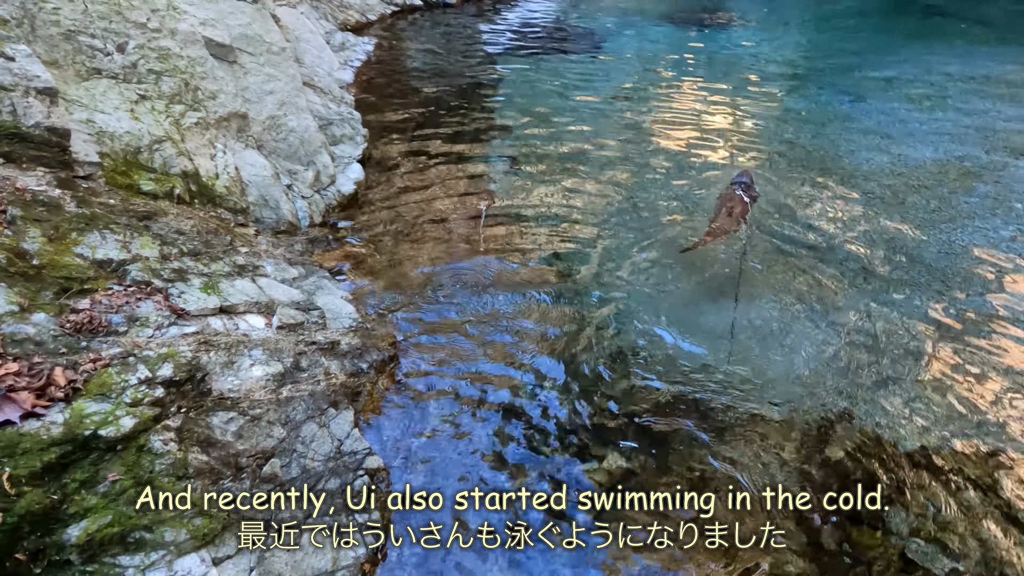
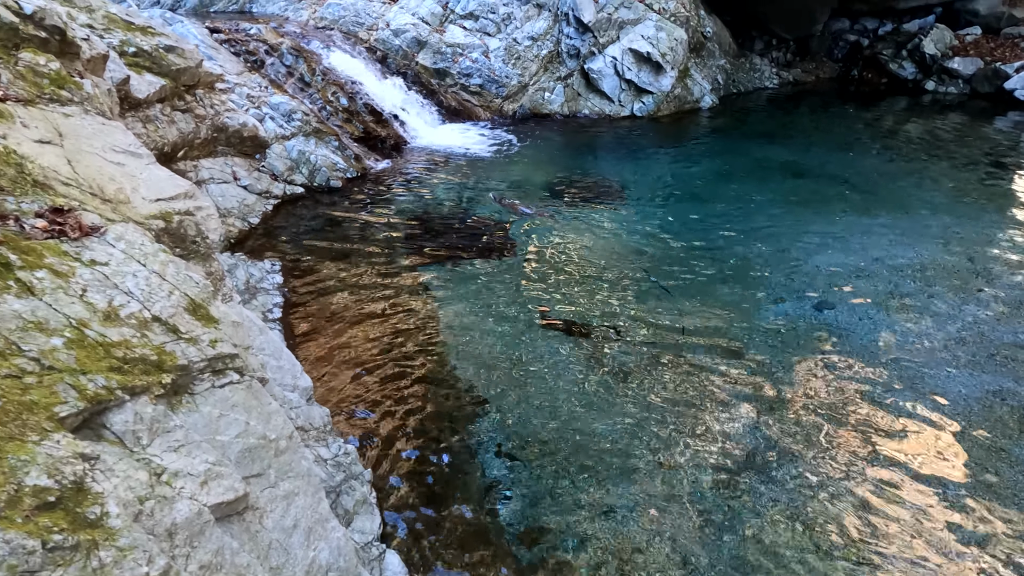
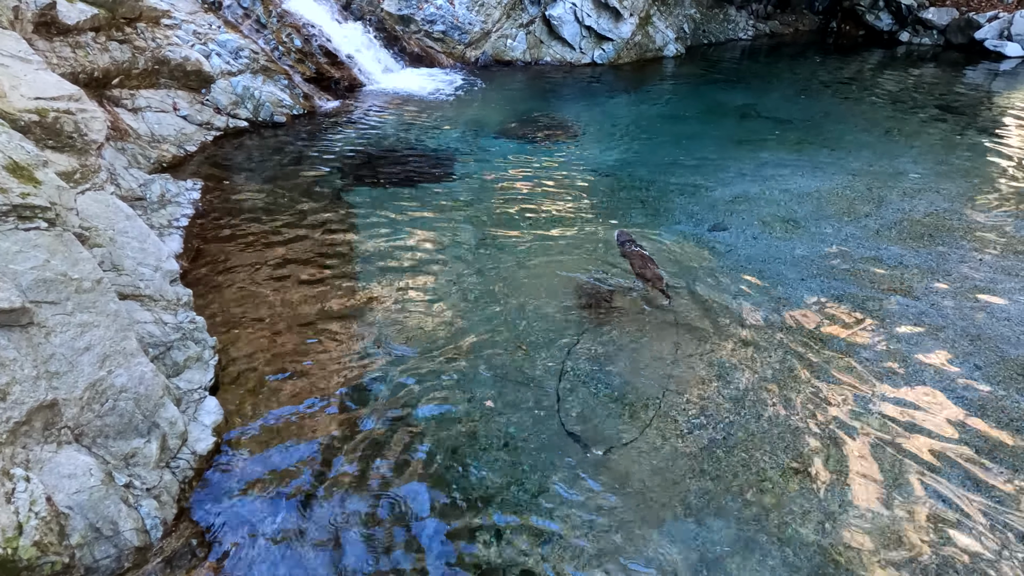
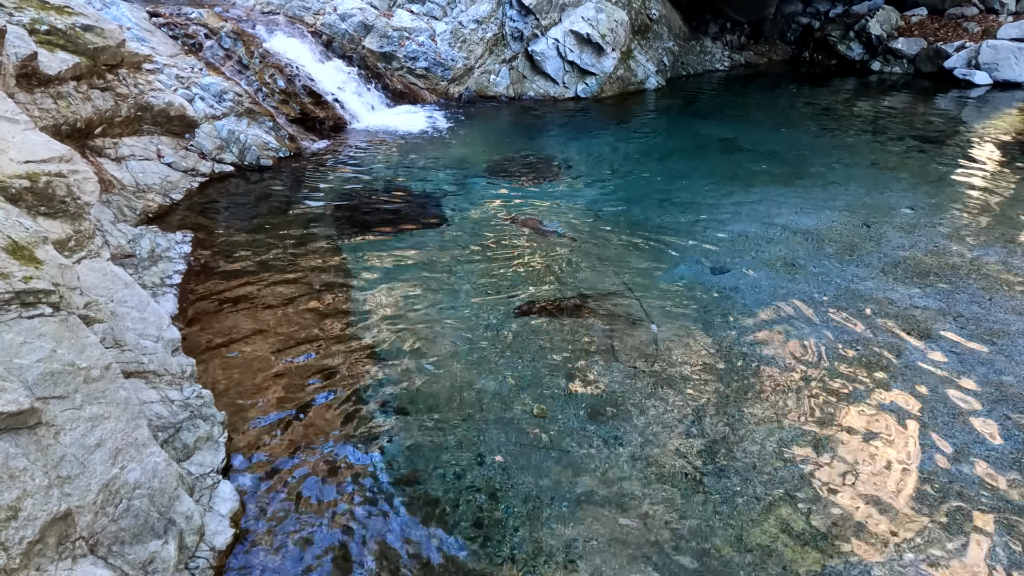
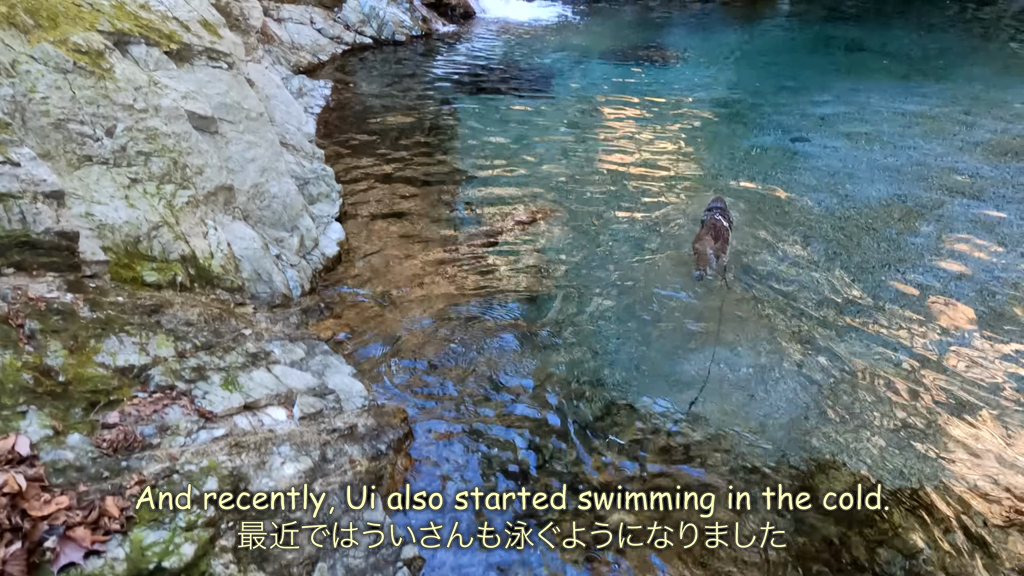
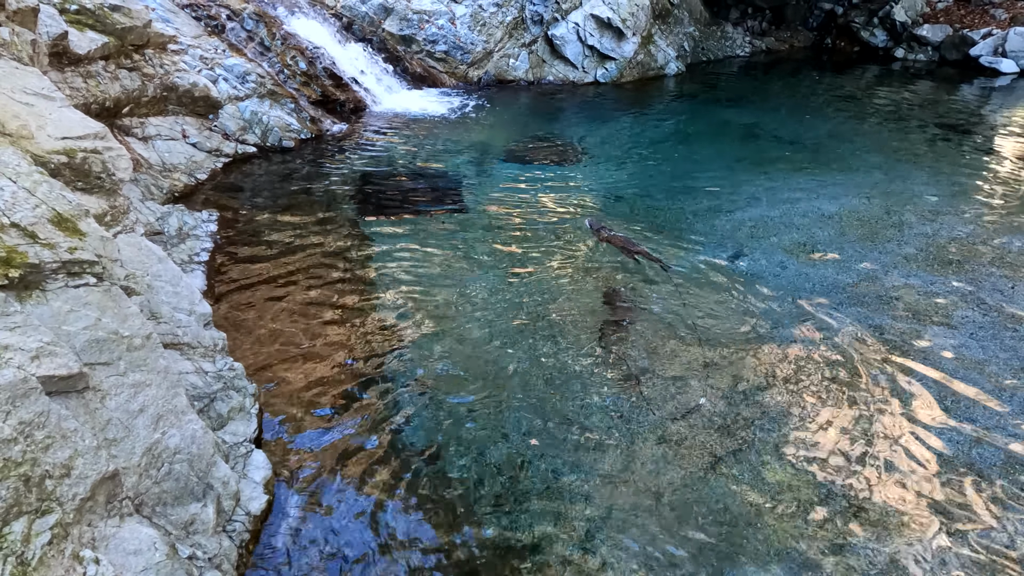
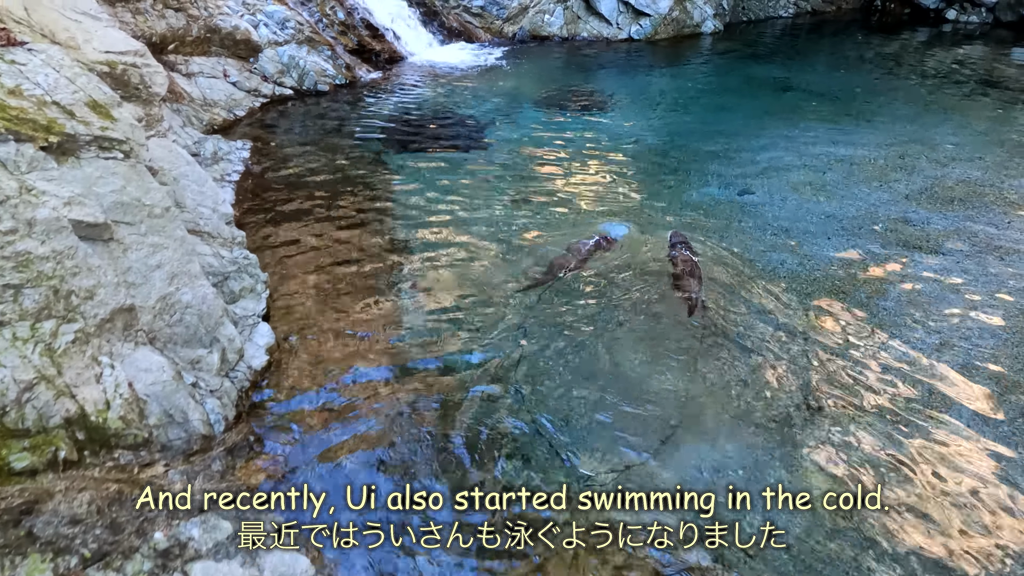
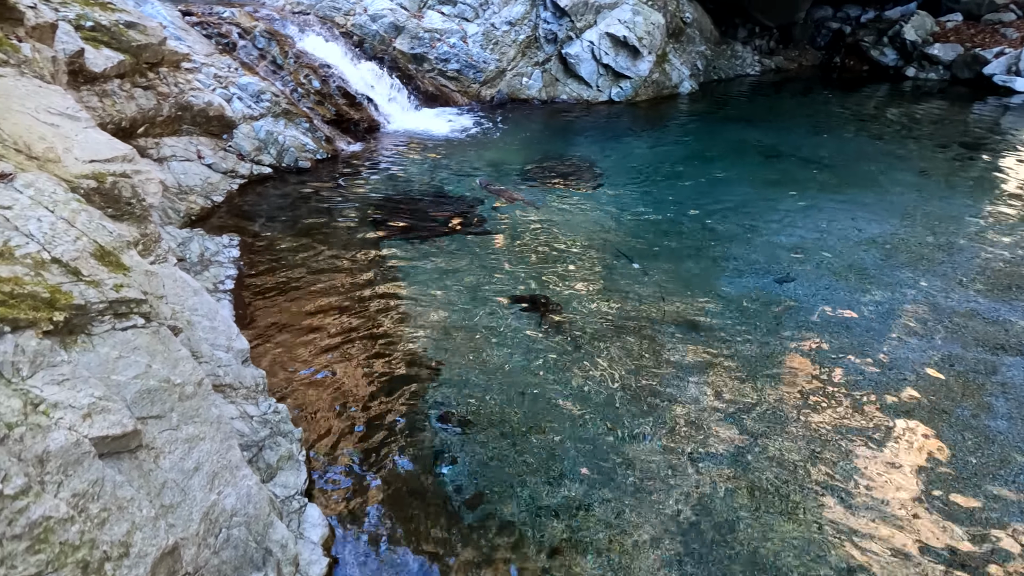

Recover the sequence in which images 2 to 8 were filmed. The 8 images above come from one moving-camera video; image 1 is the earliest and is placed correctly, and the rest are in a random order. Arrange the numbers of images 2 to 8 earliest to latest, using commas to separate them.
5, 7, 3, 6, 4, 8, 2
